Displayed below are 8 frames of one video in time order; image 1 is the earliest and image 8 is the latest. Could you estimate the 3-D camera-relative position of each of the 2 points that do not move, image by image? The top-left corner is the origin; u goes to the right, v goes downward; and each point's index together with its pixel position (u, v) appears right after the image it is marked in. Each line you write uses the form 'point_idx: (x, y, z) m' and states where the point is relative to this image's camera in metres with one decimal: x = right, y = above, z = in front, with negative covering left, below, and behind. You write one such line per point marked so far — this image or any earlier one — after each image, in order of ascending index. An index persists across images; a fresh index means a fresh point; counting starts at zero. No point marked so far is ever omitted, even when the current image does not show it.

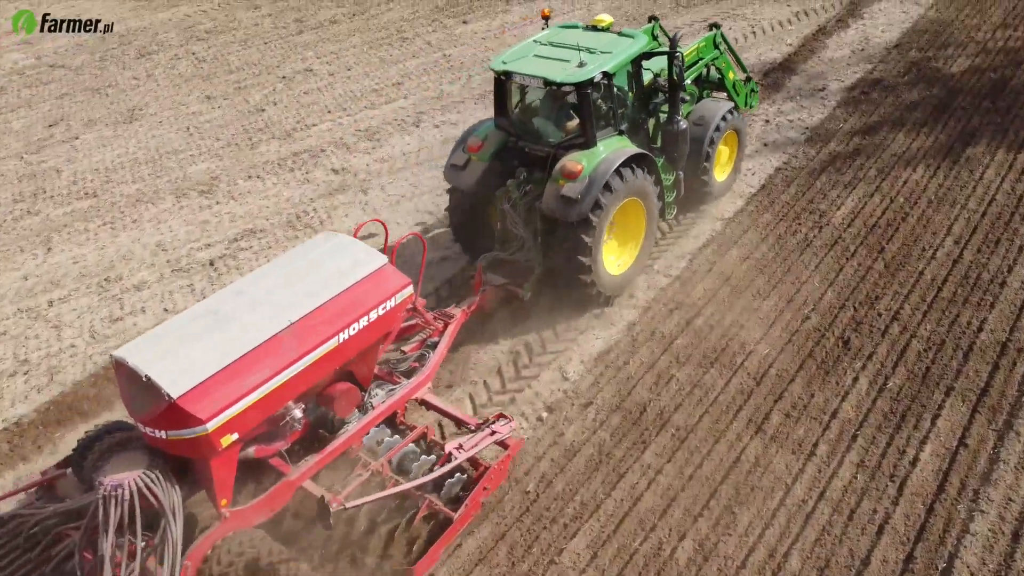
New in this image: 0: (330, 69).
0: (-2.5, +3.0, +11.3) m
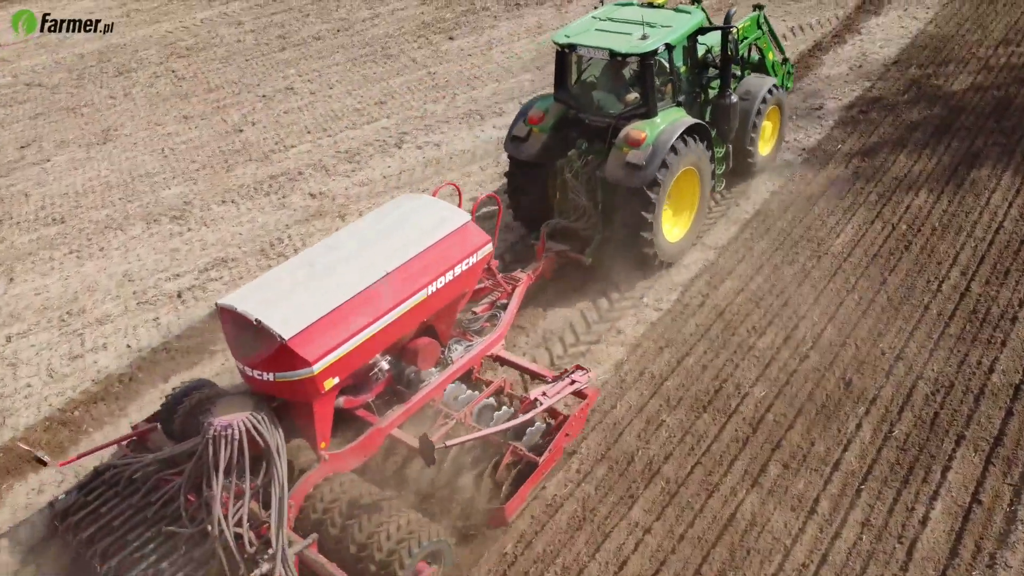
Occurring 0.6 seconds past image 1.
0: (-2.6, +2.6, +11.0) m
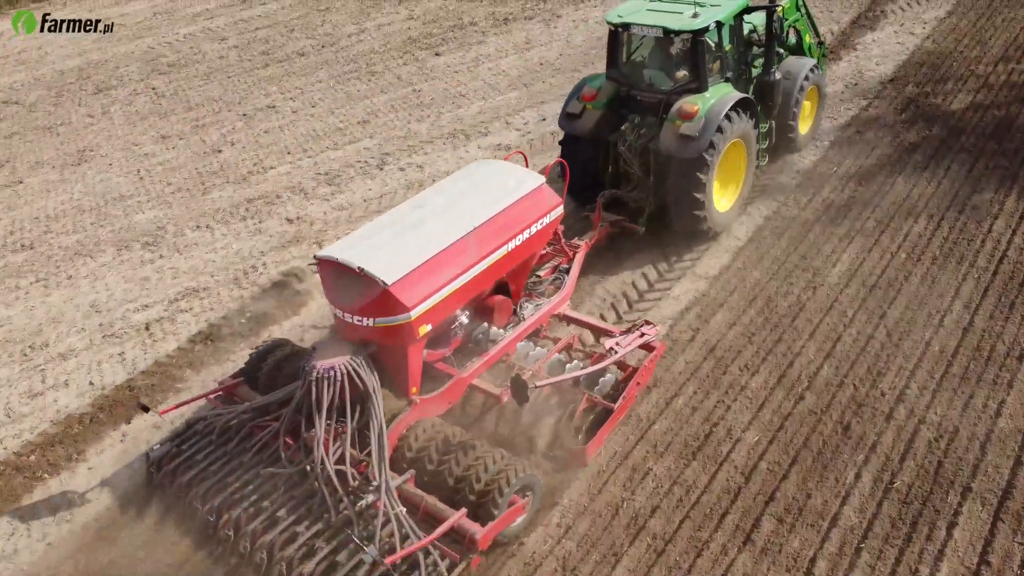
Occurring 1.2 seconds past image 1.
0: (-2.8, +2.3, +10.7) m
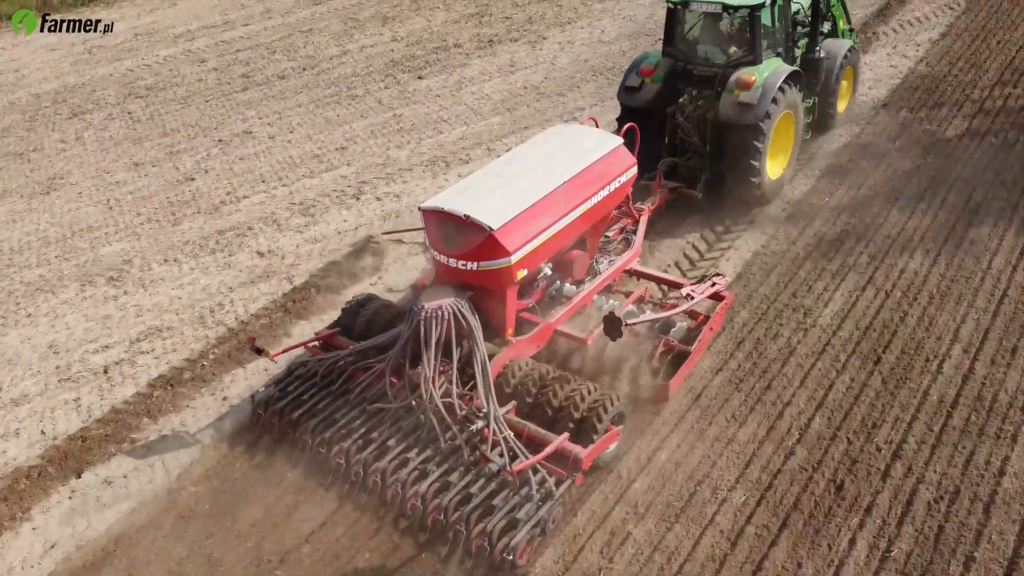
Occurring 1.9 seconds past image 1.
0: (-3.0, +2.0, +10.4) m
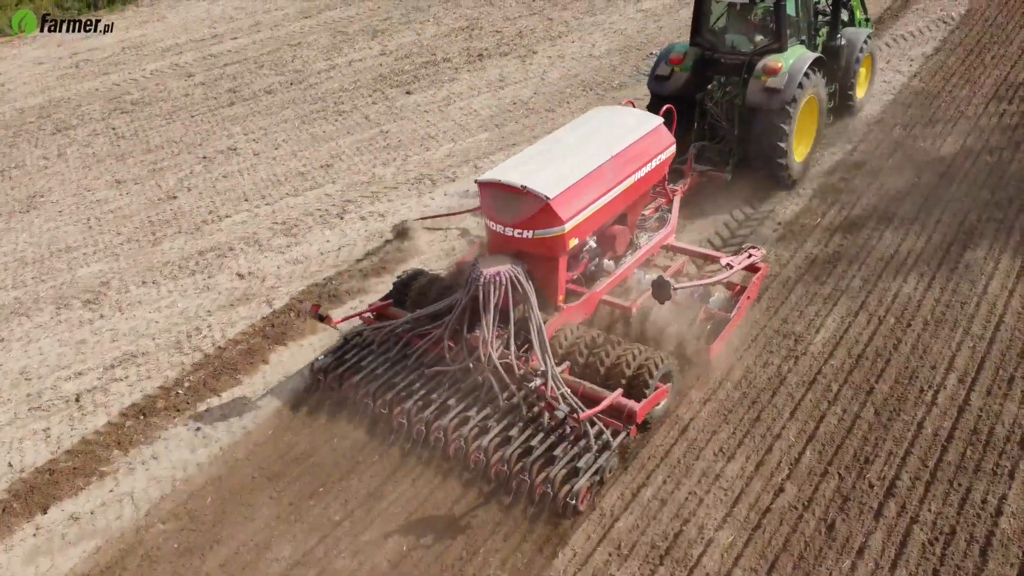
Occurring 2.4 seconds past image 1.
0: (-3.1, +1.7, +10.3) m
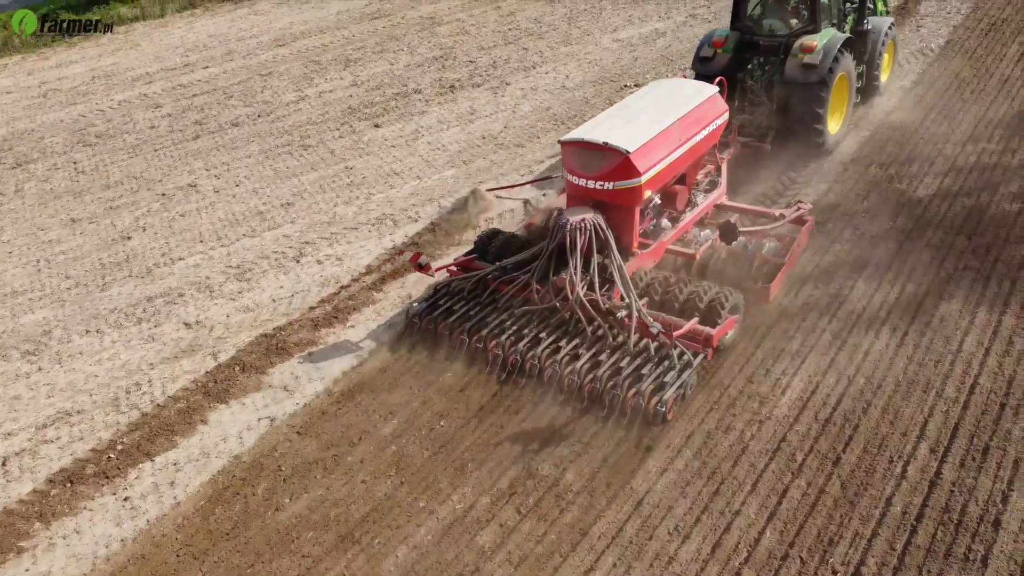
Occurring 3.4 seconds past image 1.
0: (-3.5, +1.2, +10.0) m
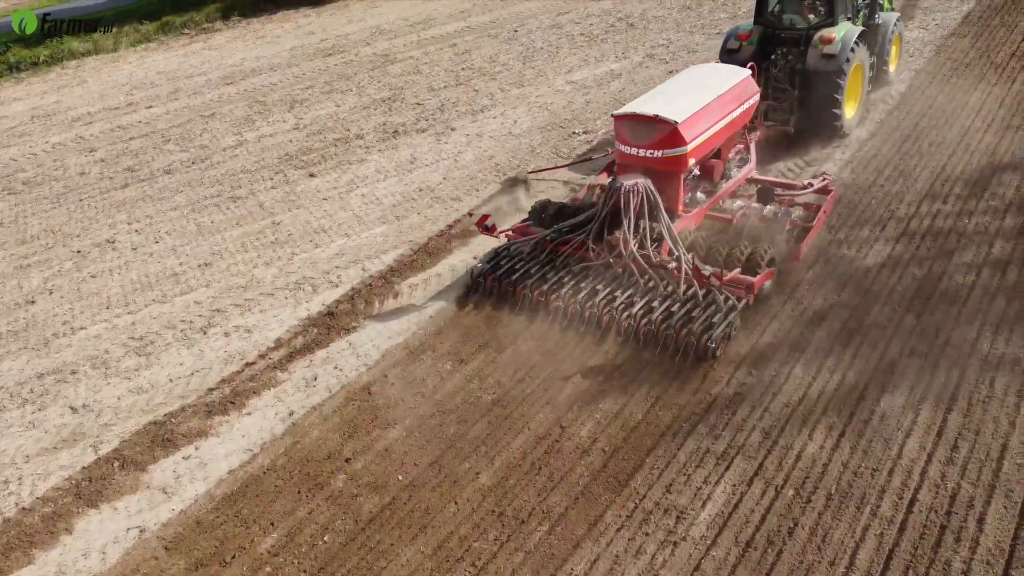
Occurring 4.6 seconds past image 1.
0: (-4.2, +0.5, +9.4) m
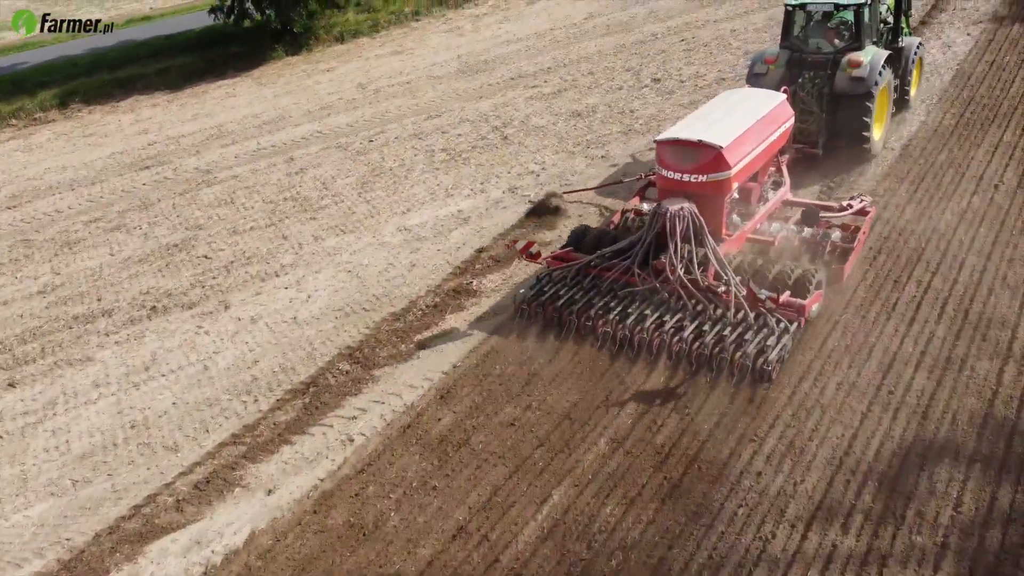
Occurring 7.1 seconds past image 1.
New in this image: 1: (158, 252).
0: (-6.2, -1.7, +6.5) m
1: (-4.1, +0.4, +9.7) m
